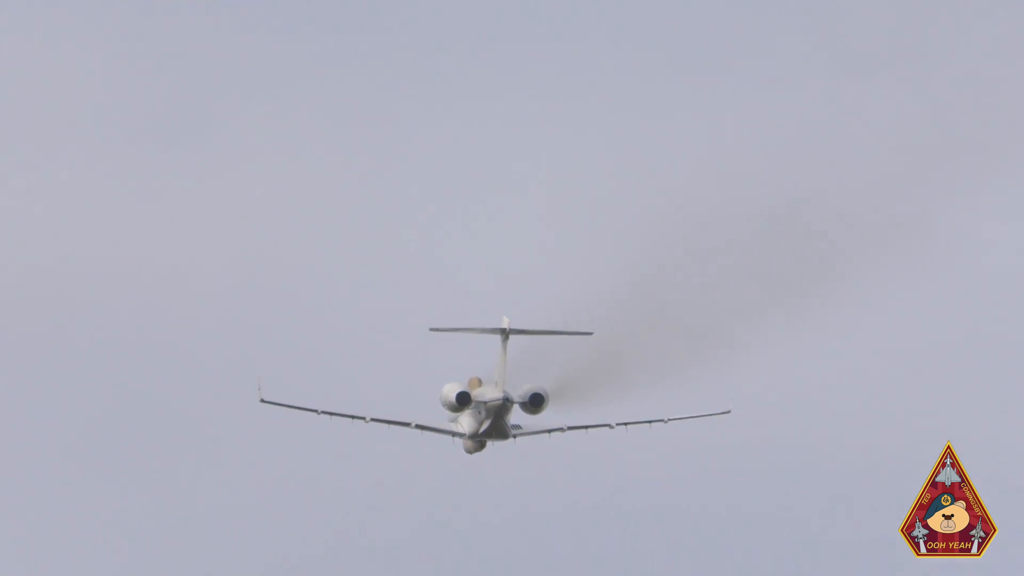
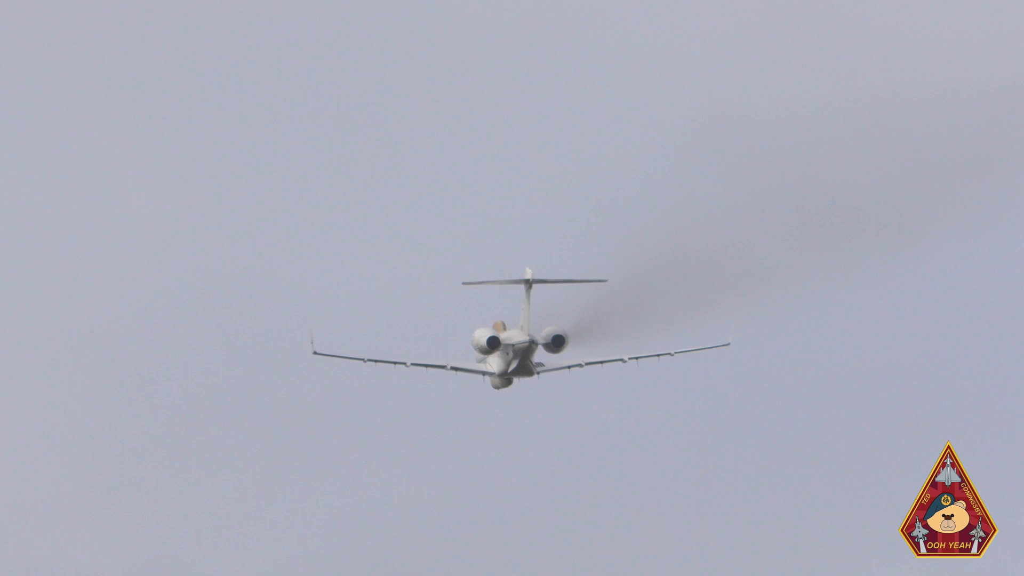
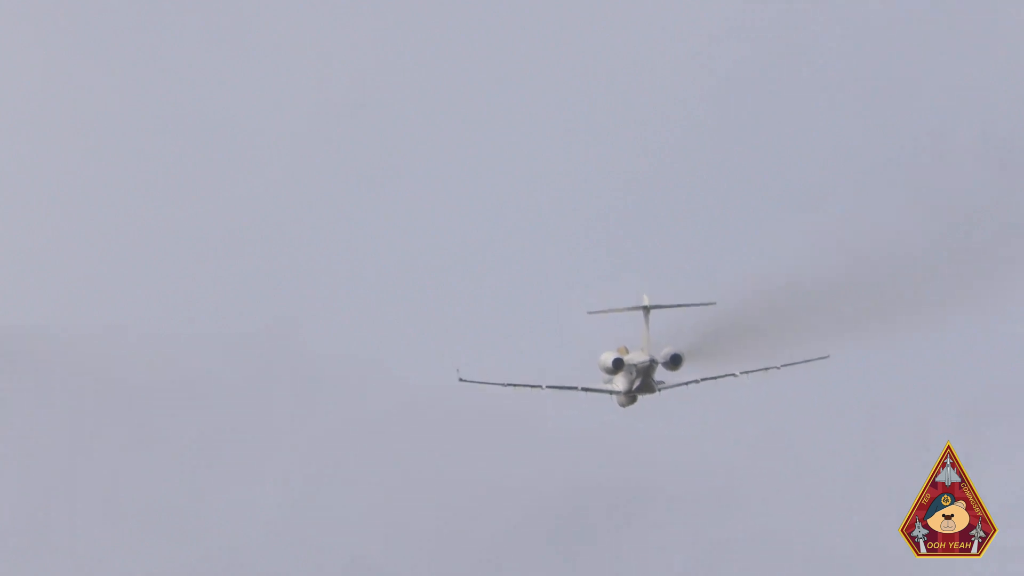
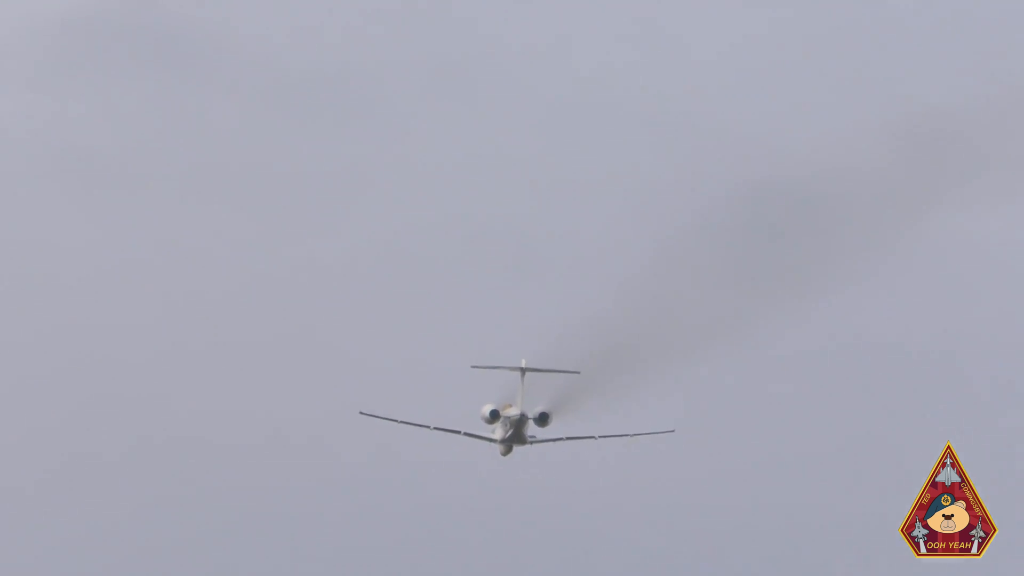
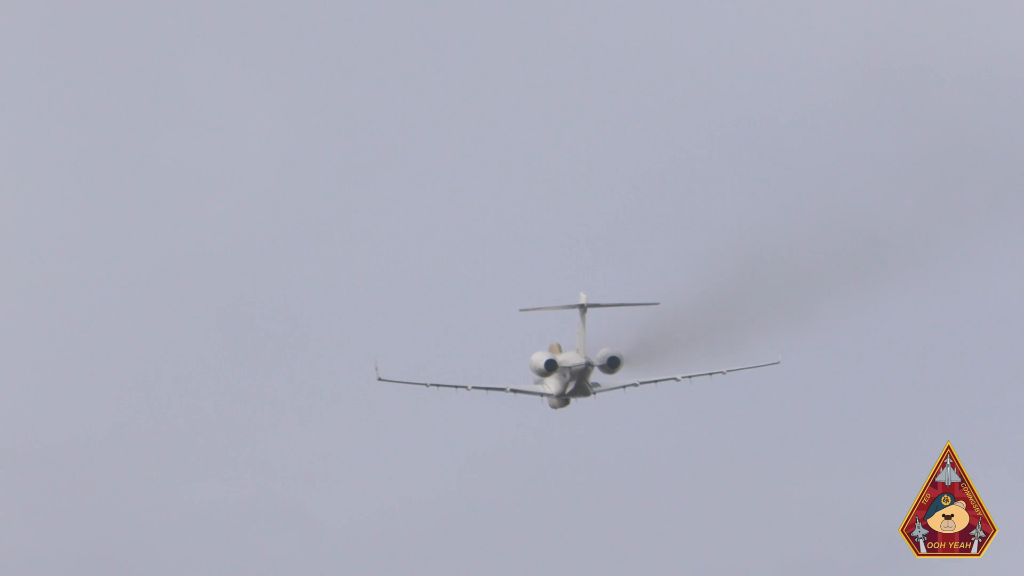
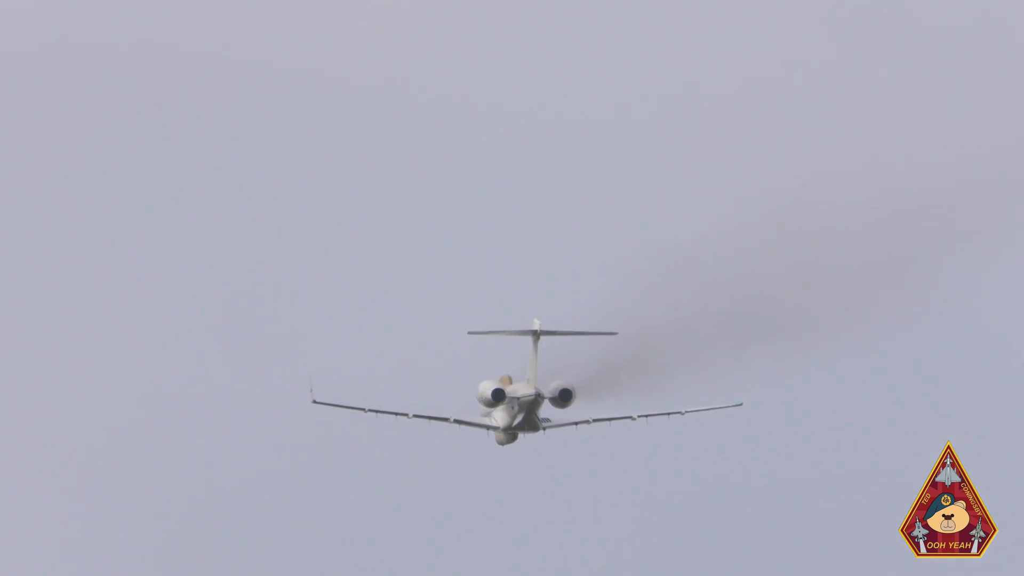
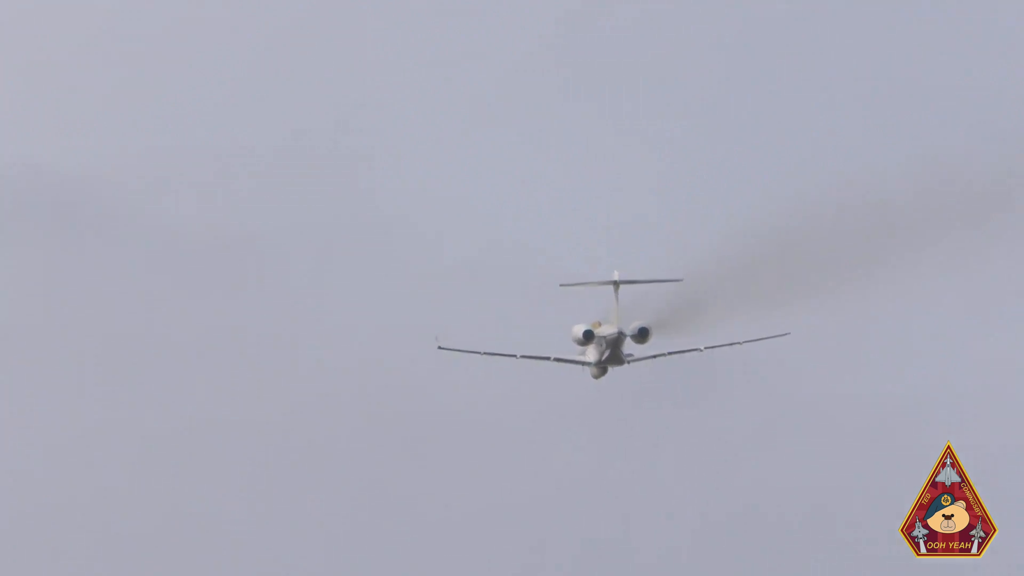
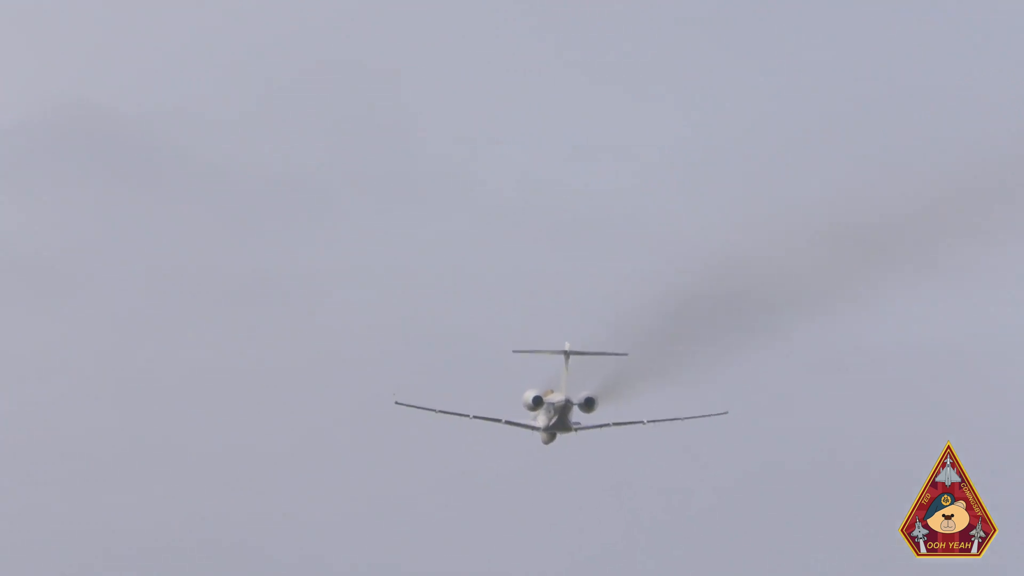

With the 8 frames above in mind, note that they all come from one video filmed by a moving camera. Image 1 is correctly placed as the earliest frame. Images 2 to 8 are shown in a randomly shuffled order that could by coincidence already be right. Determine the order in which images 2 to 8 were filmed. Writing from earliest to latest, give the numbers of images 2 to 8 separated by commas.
6, 2, 5, 3, 7, 8, 4
